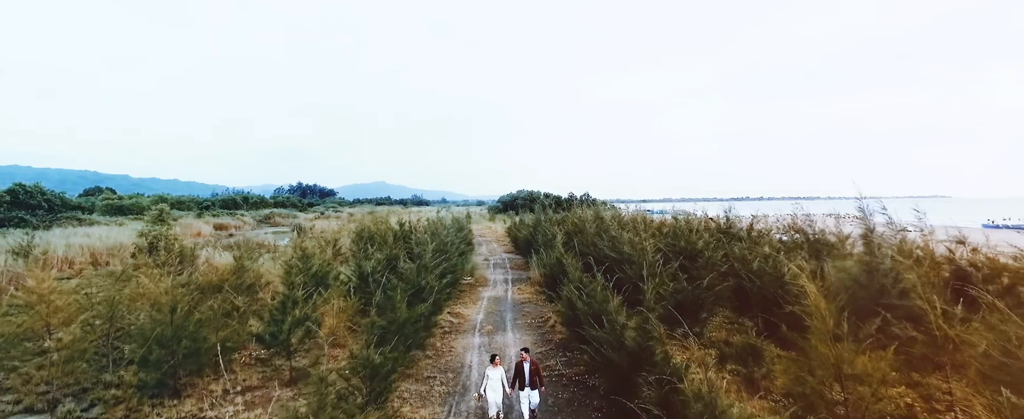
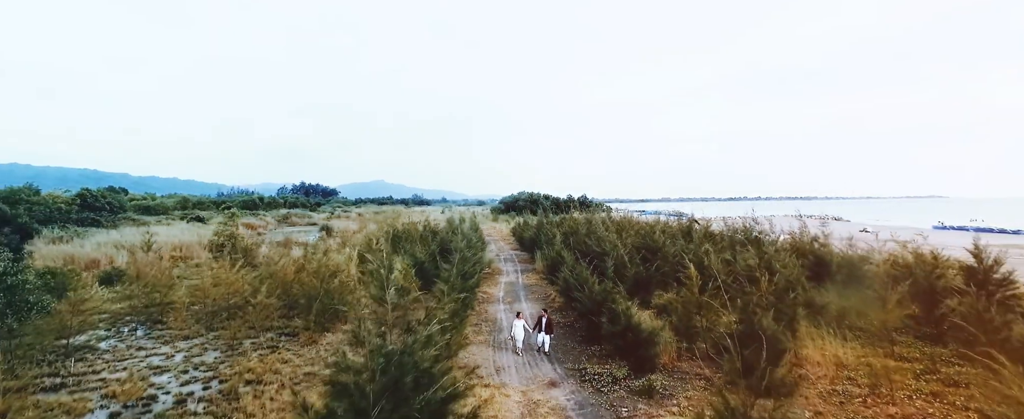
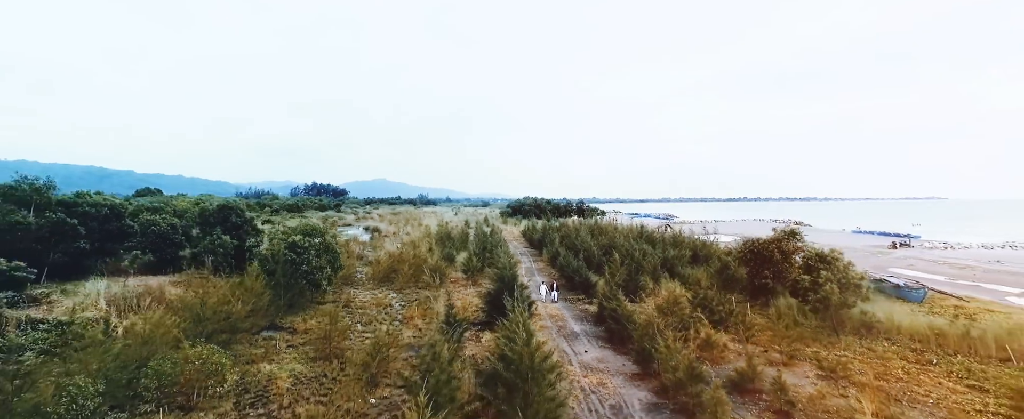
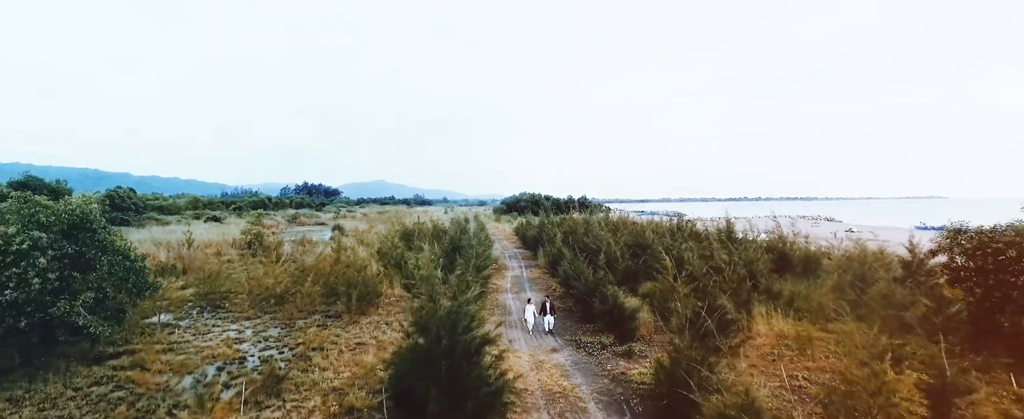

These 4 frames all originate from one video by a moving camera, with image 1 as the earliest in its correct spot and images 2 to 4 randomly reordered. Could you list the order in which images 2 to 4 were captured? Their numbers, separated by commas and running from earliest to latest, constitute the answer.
2, 4, 3
